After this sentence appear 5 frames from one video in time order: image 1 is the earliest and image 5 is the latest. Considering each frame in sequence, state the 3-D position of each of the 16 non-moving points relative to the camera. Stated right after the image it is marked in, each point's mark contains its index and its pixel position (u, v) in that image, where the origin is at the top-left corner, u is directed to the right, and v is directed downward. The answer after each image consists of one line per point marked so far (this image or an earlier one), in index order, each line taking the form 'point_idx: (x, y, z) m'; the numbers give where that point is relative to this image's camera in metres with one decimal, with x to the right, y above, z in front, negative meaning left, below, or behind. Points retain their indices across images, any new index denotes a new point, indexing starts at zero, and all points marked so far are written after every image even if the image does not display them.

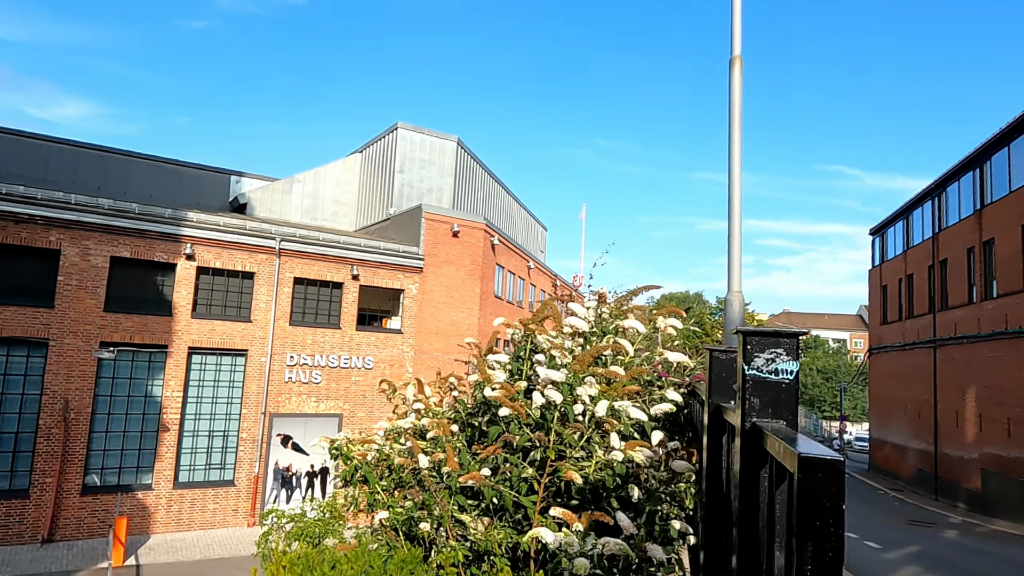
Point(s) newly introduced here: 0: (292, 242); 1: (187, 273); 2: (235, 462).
0: (-6.4, +1.3, +19.0) m
1: (-8.7, +0.4, +17.6) m
2: (-7.6, -4.8, +18.0) m
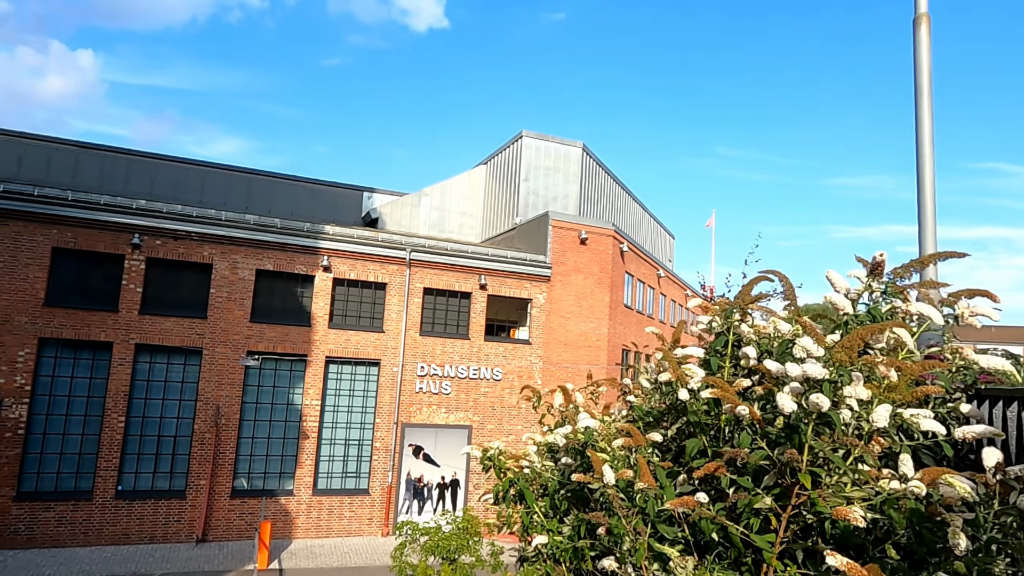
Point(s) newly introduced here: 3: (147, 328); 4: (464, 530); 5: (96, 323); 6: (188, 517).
0: (-2.6, +1.0, +19.1) m
1: (-5.2, +0.1, +18.1) m
2: (-3.9, -5.1, +18.2) m
3: (-9.1, -1.0, +16.4) m
4: (-0.8, -3.7, +9.9) m
5: (-10.1, -0.8, +16.0) m
6: (-8.0, -5.7, +16.2) m
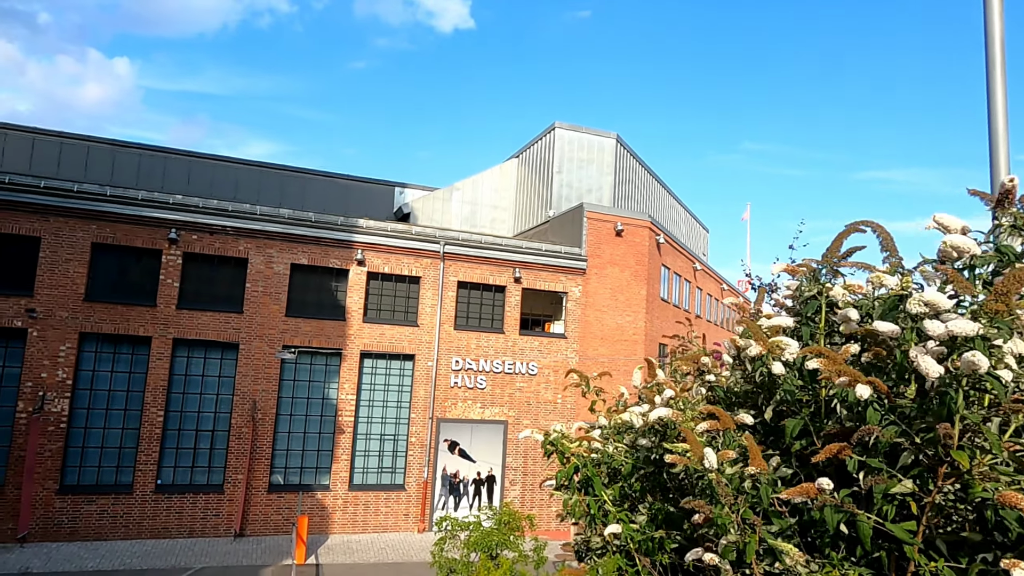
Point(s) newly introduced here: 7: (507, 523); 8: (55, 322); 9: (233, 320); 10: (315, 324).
0: (-1.6, +1.2, +18.8) m
1: (-4.2, +0.3, +17.9) m
2: (-2.9, -4.9, +18.0) m
3: (-8.2, -0.9, +16.4) m
4: (-0.1, -3.5, +9.6) m
5: (-9.2, -0.7, +16.1) m
6: (-7.1, -5.5, +16.2) m
7: (-0.1, -3.5, +9.7) m
8: (-10.7, -0.8, +15.4) m
9: (-7.1, -0.8, +16.8) m
10: (-5.2, -1.0, +17.4) m
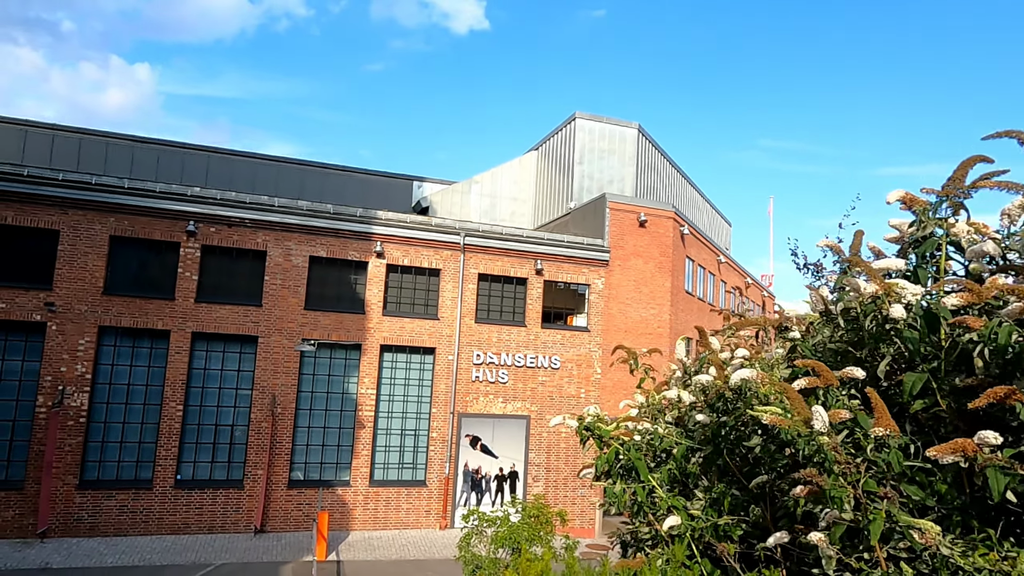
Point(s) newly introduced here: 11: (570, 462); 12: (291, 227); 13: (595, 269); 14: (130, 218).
0: (-1.0, +1.4, +18.5) m
1: (-3.6, +0.5, +17.7) m
2: (-2.3, -4.7, +17.7) m
3: (-7.6, -0.7, +16.2) m
4: (+0.3, -3.3, +9.2) m
5: (-8.7, -0.6, +15.9) m
6: (-6.5, -5.4, +16.0) m
7: (+0.3, -3.3, +9.3) m
8: (-10.2, -0.7, +15.3) m
9: (-6.6, -0.7, +16.5) m
10: (-4.6, -0.8, +17.2) m
11: (+1.7, -4.9, +18.6) m
12: (-5.7, +1.6, +16.9) m
13: (+2.5, +0.6, +19.6) m
14: (-9.2, +1.7, +15.8) m
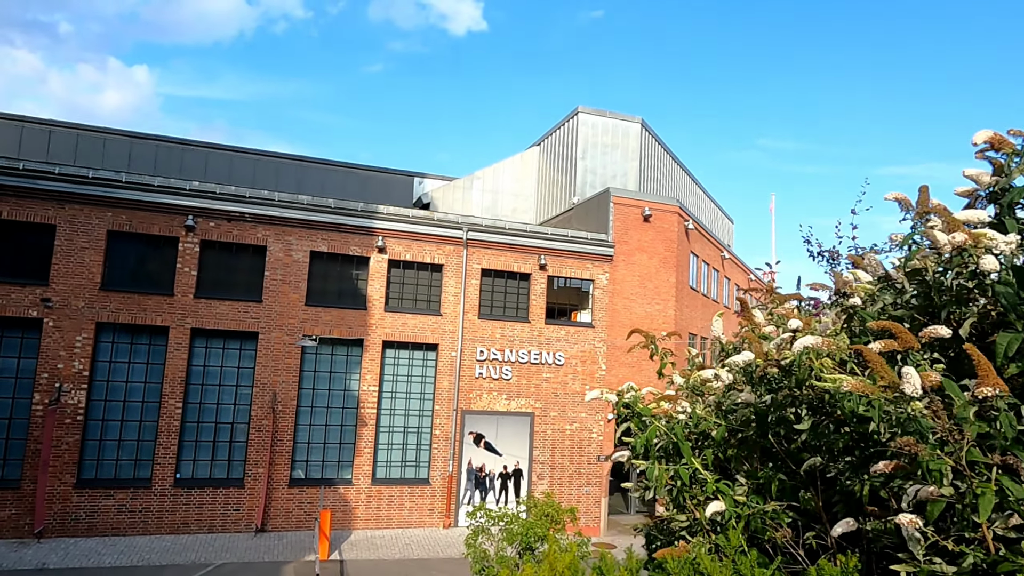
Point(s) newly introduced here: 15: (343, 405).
0: (-0.9, +1.5, +18.2) m
1: (-3.5, +0.6, +17.4) m
2: (-2.2, -4.6, +17.4) m
3: (-7.5, -0.6, +16.0) m
4: (+0.4, -3.1, +9.0) m
5: (-8.6, -0.5, +15.6) m
6: (-6.4, -5.2, +15.8) m
7: (+0.5, -3.1, +9.1) m
8: (-10.1, -0.6, +15.0) m
9: (-6.5, -0.5, +16.3) m
10: (-4.5, -0.7, +16.9) m
11: (+1.8, -4.8, +18.4) m
12: (-5.6, +1.7, +16.7) m
13: (+2.6, +0.7, +19.4) m
14: (-9.1, +1.8, +15.6) m
15: (-4.4, -3.0, +17.0) m
